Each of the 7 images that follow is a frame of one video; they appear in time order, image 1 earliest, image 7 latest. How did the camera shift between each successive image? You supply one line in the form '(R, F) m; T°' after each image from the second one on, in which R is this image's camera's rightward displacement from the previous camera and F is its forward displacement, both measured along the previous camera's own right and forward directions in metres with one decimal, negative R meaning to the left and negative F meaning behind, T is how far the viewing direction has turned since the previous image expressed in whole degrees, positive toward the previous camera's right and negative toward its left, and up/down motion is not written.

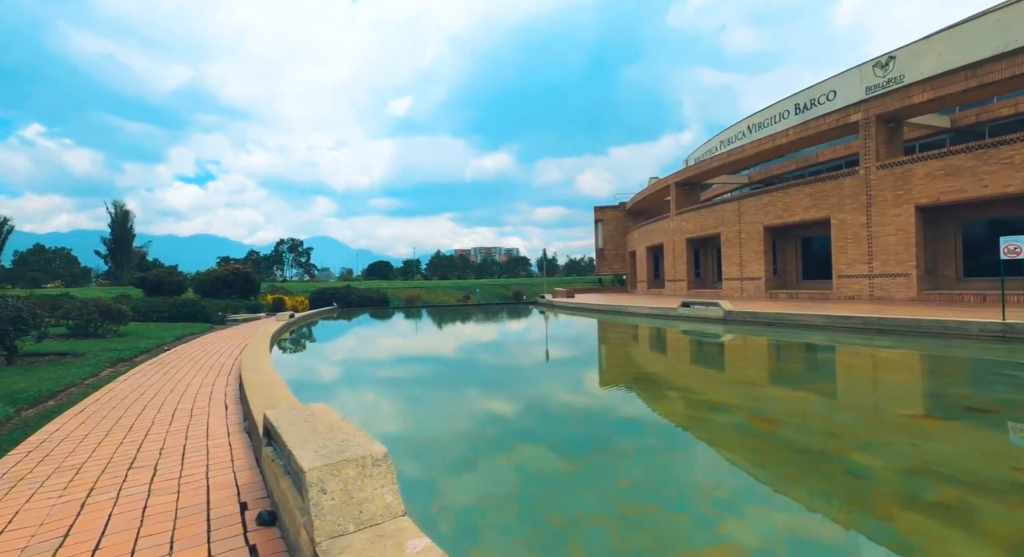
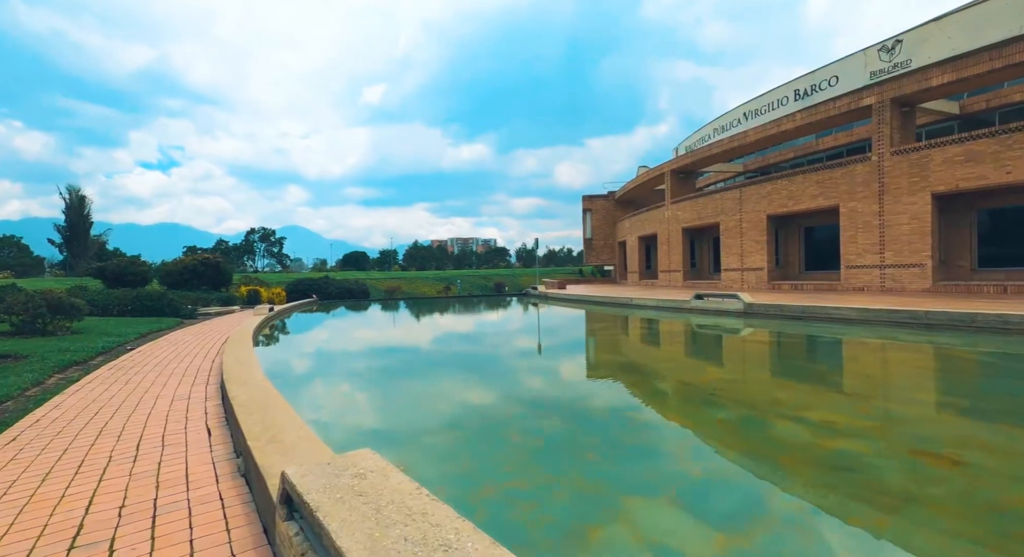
(-0.5, +0.6) m; +3°
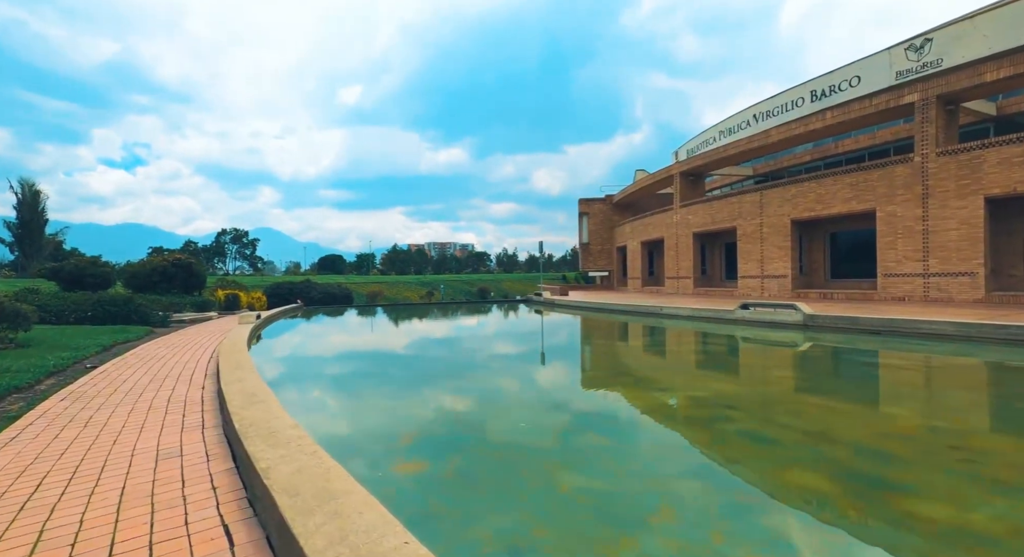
(-0.8, +0.9) m; +3°
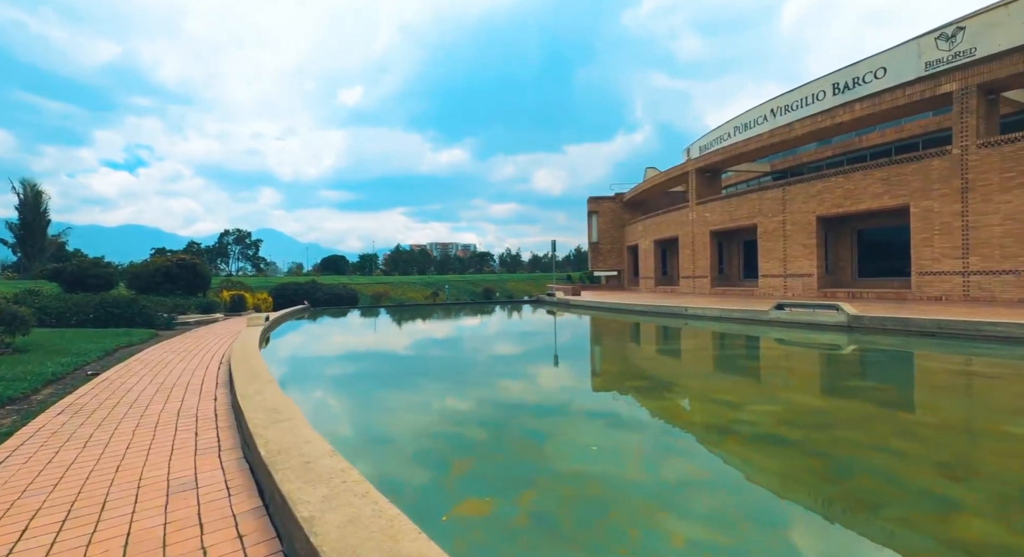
(-0.3, +0.4) m; 0°
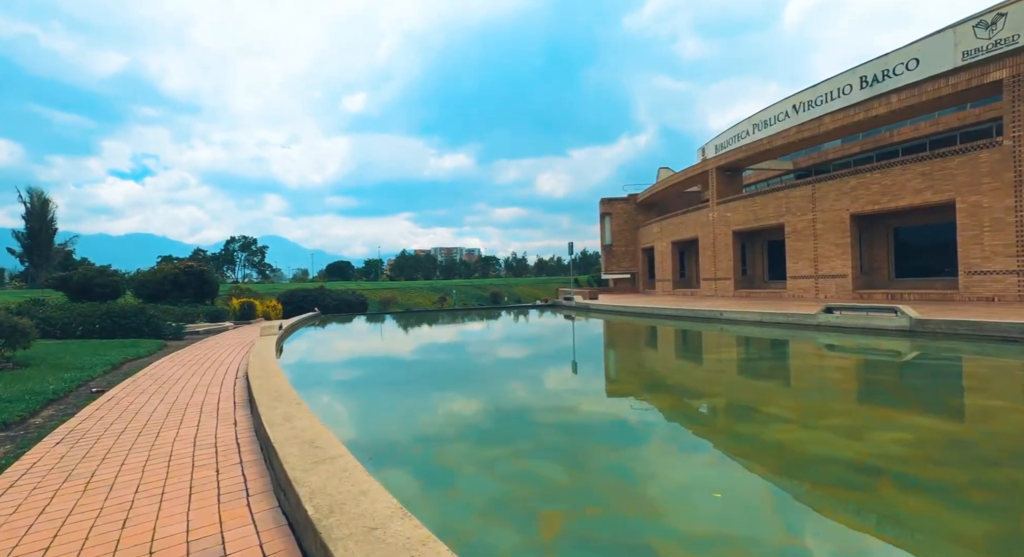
(-0.4, +0.4) m; -1°
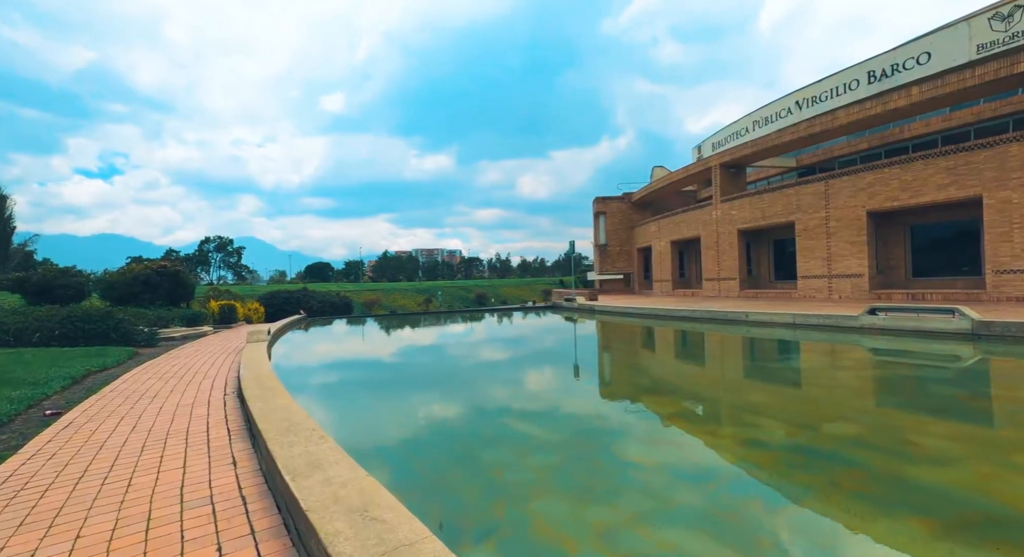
(-0.5, +0.6) m; +2°
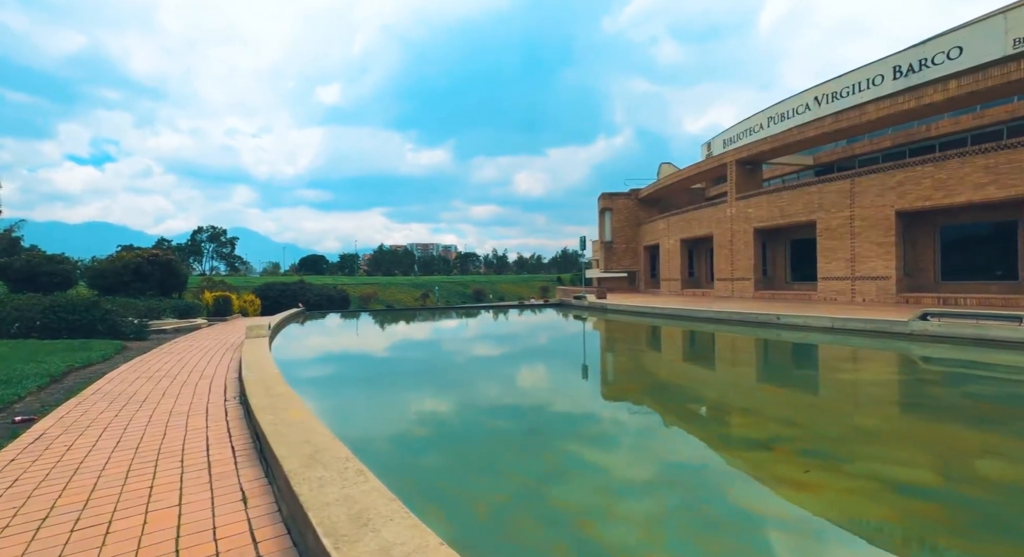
(-0.4, +0.5) m; +1°
